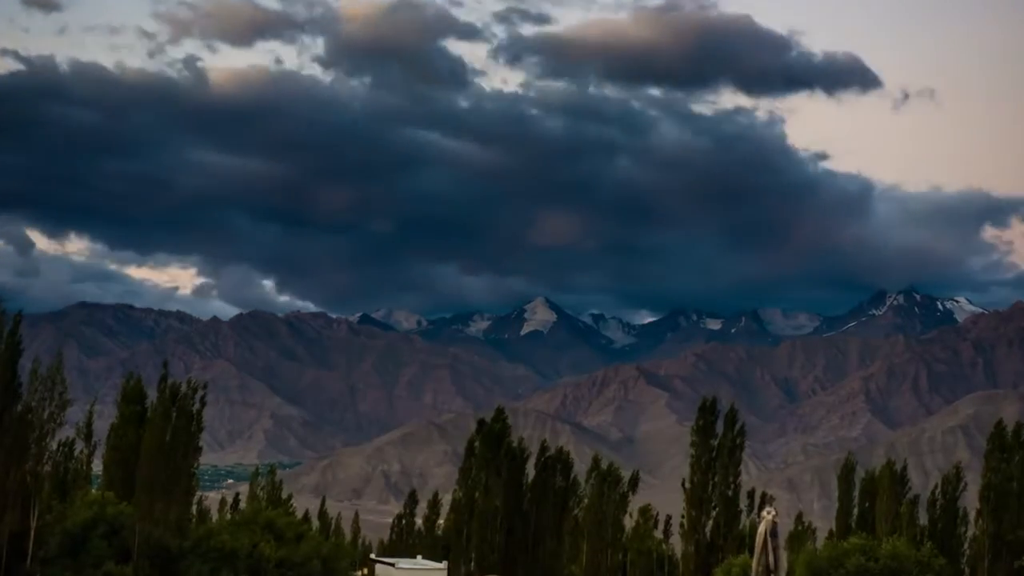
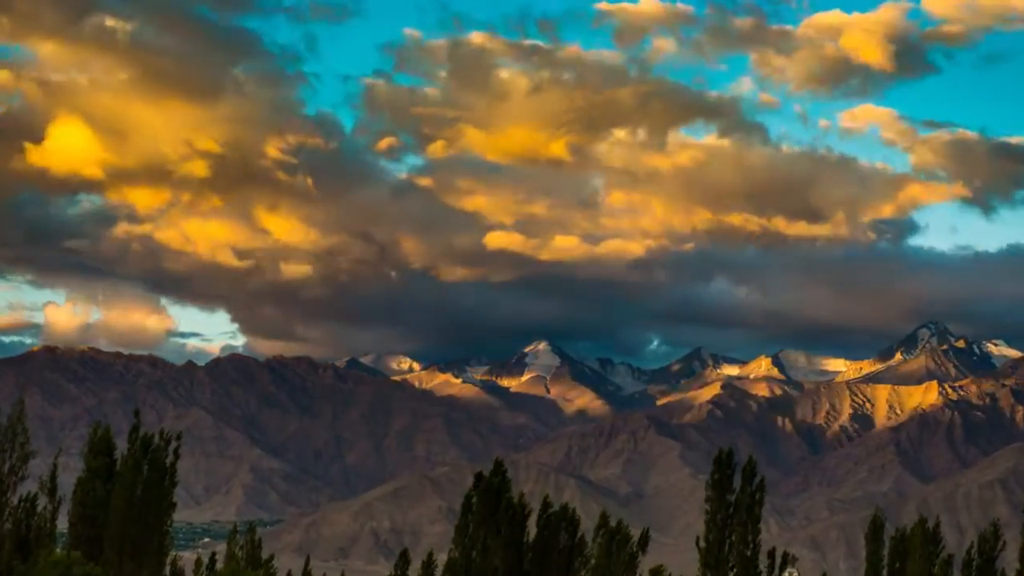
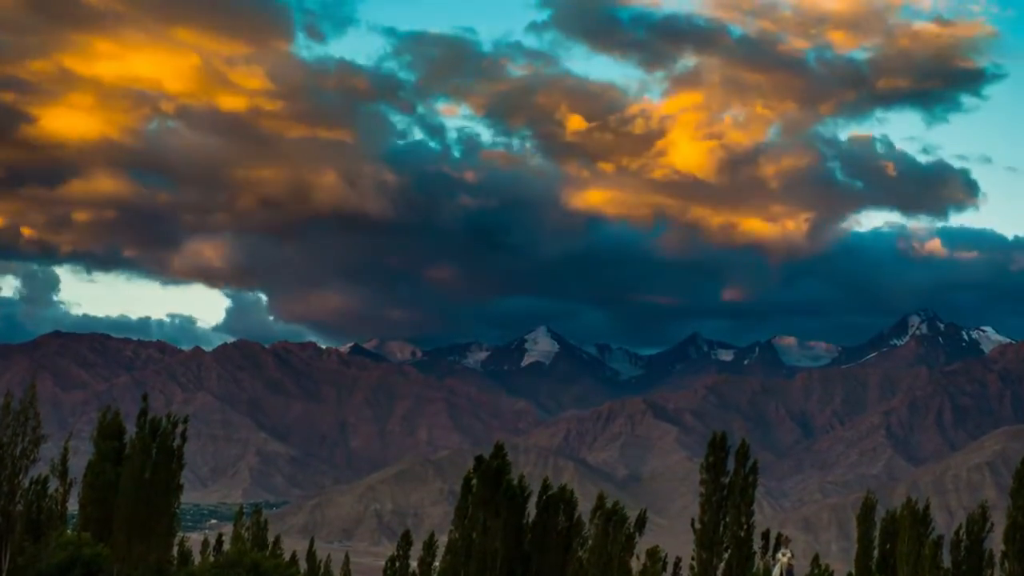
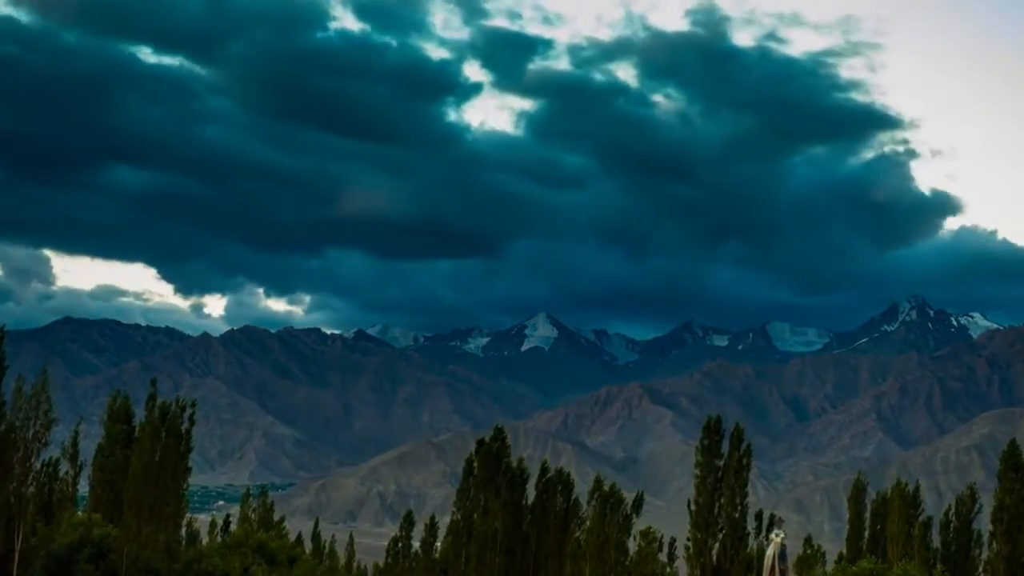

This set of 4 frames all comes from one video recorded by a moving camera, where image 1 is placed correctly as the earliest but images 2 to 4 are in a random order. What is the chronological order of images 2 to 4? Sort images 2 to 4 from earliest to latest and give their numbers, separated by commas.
4, 3, 2
